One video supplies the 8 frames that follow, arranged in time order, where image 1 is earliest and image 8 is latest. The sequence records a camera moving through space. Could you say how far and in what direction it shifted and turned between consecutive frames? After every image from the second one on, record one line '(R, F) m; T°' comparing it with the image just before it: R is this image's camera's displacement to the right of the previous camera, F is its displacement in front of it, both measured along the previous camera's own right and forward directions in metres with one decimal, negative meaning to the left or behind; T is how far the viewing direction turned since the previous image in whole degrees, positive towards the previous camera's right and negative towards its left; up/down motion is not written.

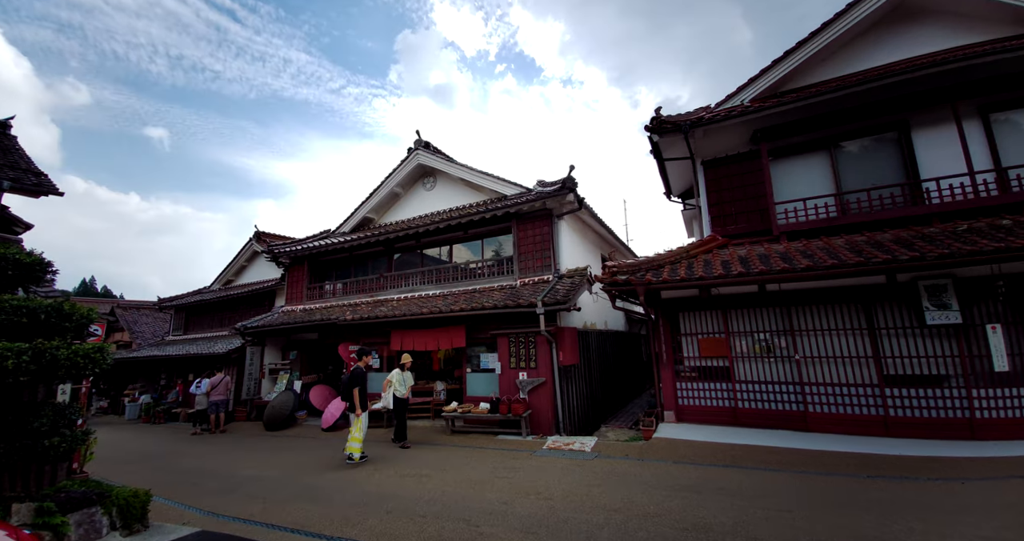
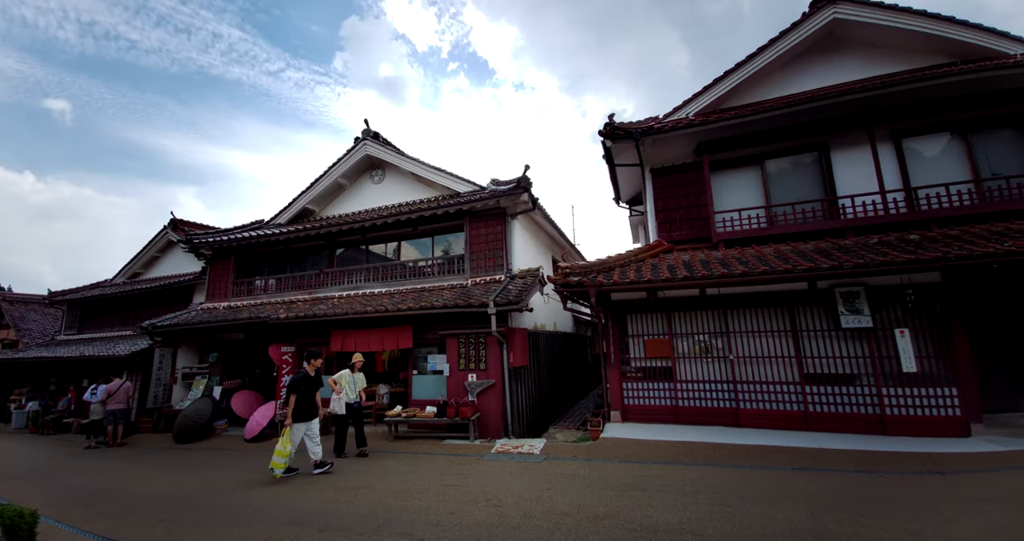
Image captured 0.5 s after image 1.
(-0.1, +0.2) m; +8°
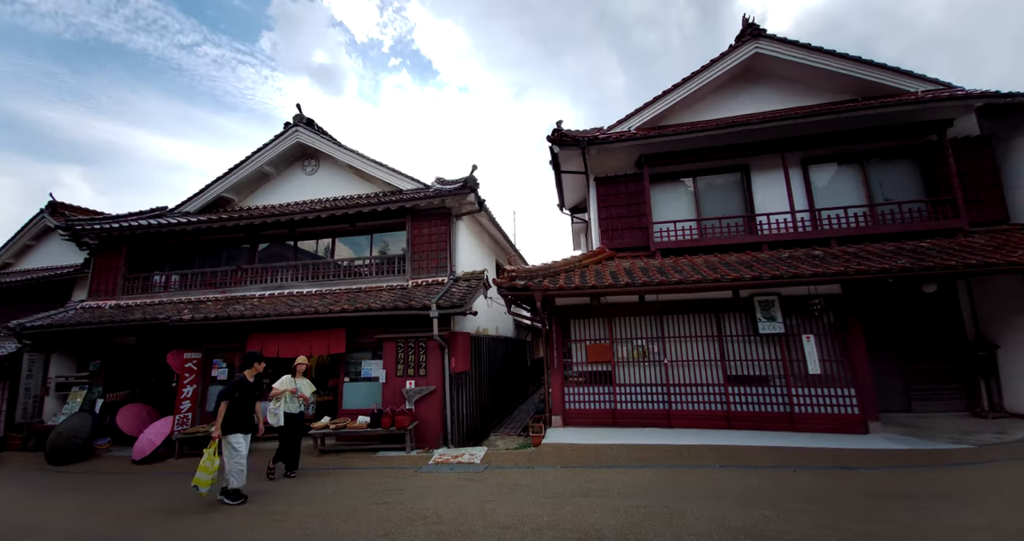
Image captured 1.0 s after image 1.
(-0.2, +0.2) m; +9°
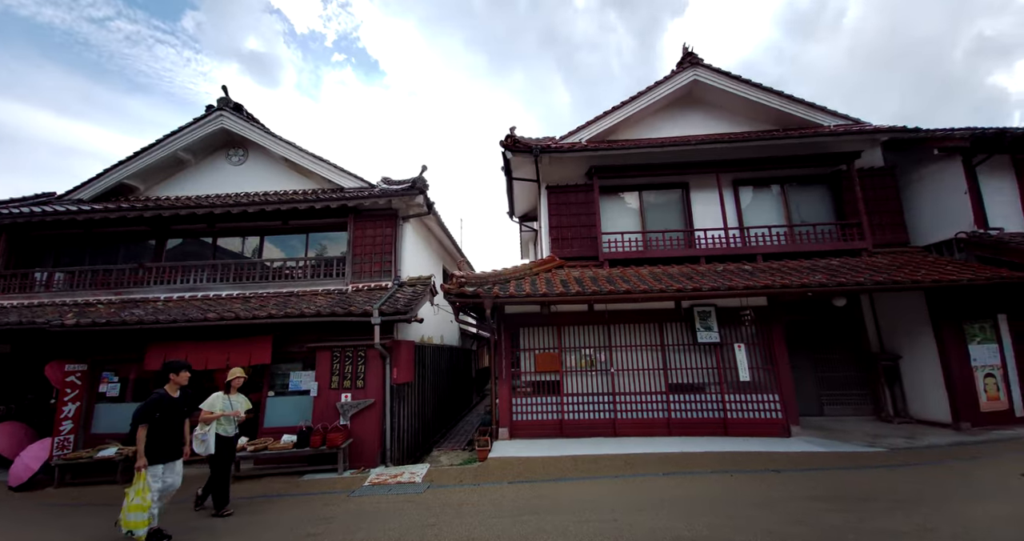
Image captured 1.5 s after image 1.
(-0.1, +0.2) m; +8°
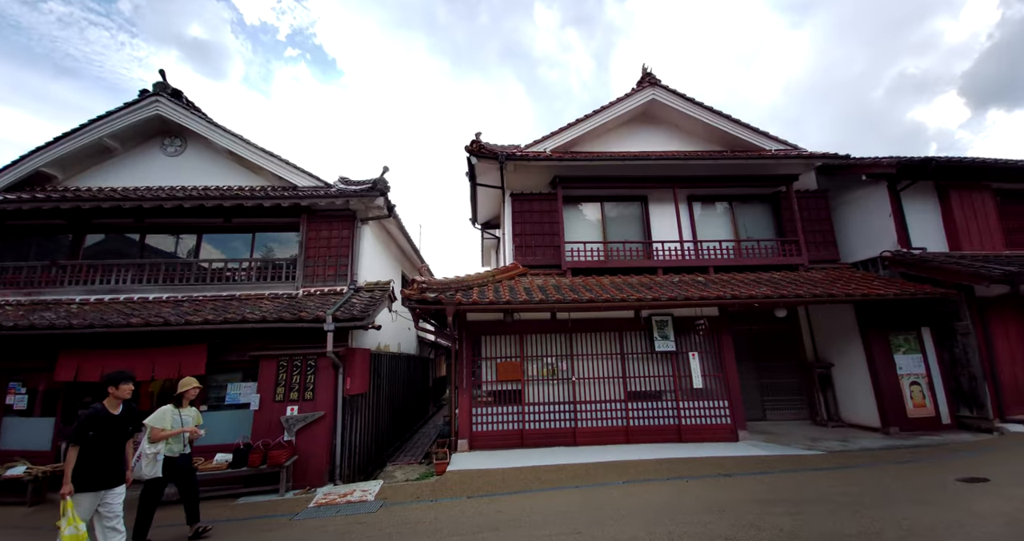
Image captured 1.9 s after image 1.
(-0.1, +0.1) m; +6°
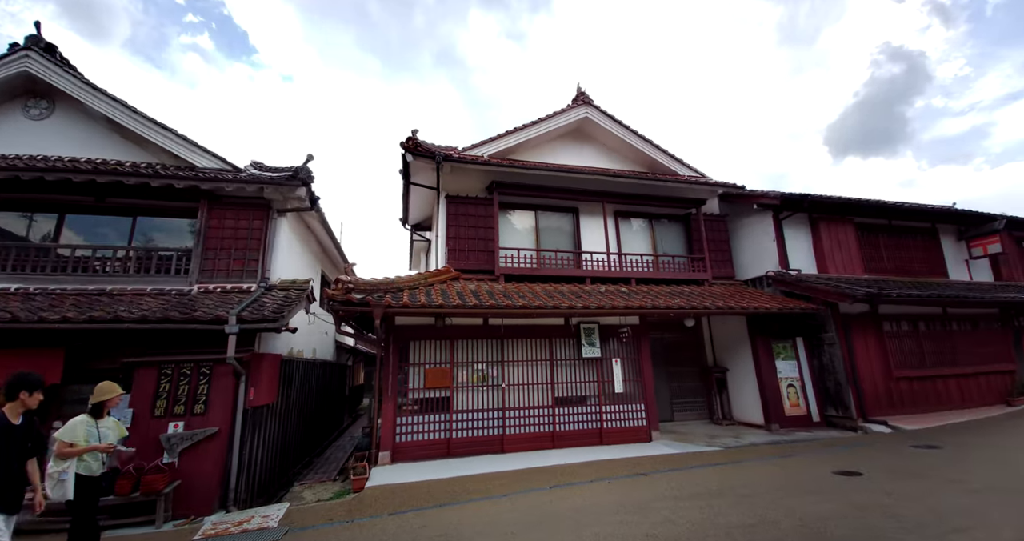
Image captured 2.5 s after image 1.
(-0.3, +0.1) m; +11°
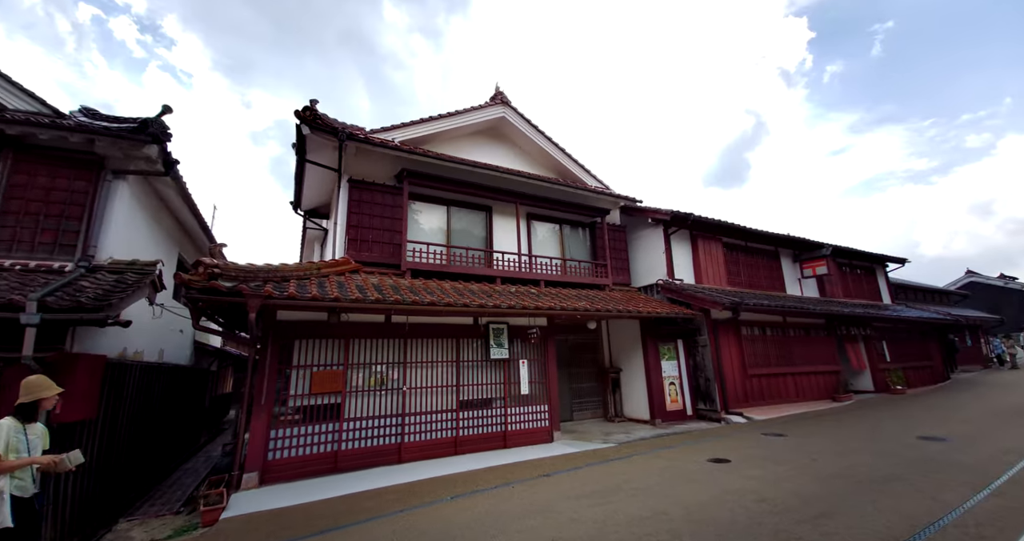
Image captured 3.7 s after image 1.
(-0.1, +0.3) m; +14°
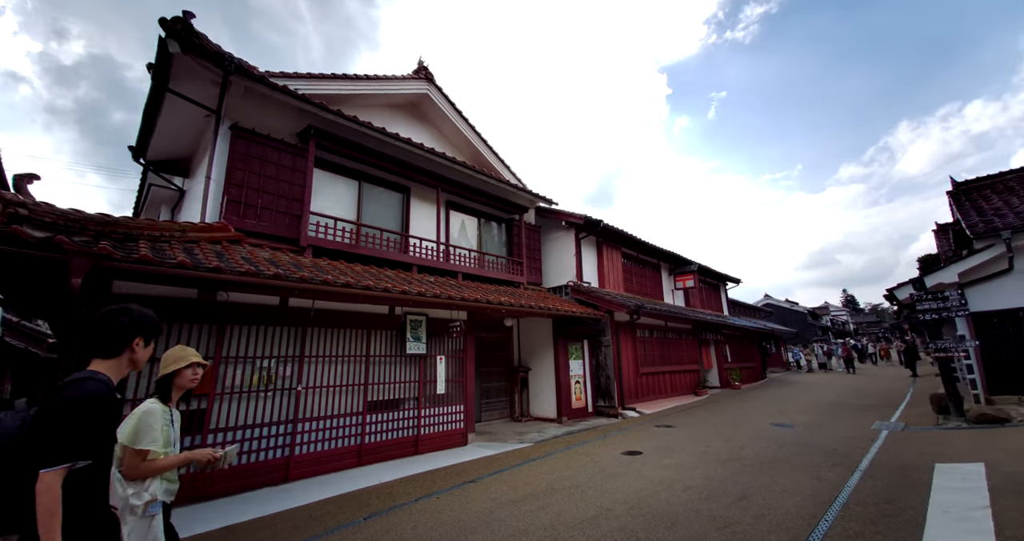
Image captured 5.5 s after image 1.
(-0.6, +0.6) m; +16°
